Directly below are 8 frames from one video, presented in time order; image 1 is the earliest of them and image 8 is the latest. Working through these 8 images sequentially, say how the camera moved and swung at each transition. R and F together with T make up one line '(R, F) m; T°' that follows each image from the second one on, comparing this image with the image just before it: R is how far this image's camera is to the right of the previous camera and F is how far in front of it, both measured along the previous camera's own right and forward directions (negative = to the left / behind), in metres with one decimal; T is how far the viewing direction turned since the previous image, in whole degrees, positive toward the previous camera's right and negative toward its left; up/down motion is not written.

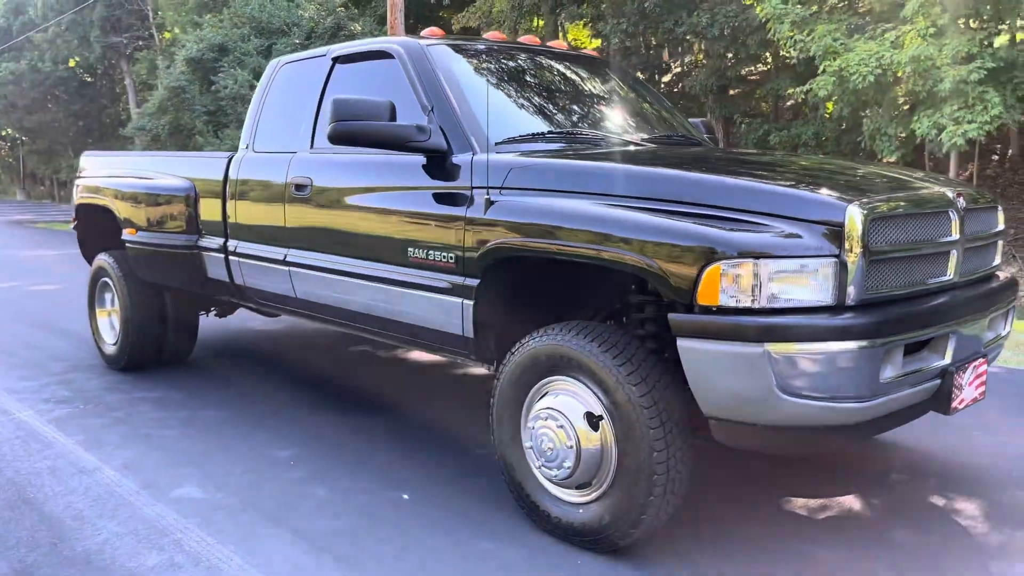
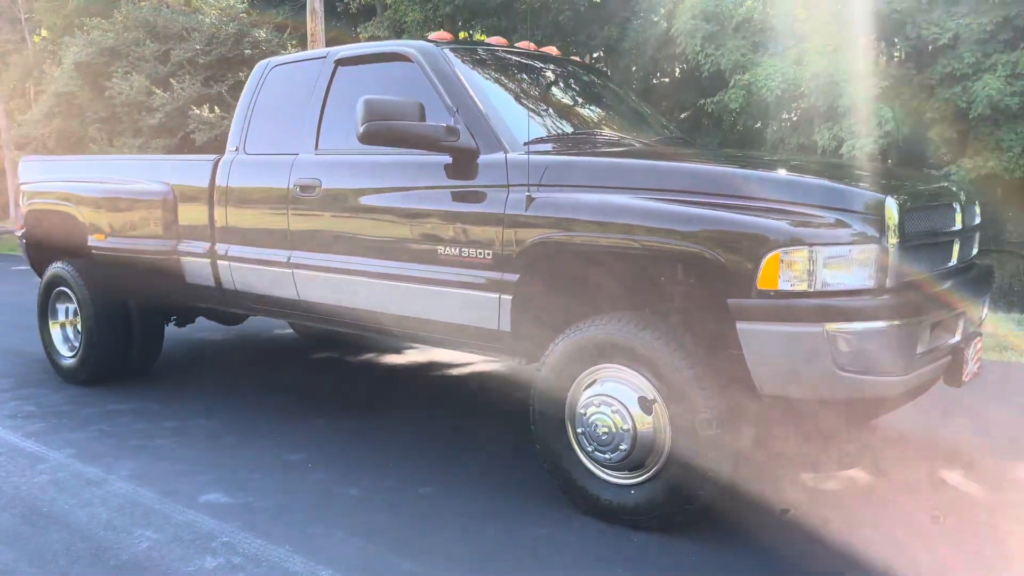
(-0.6, -0.1) m; +7°
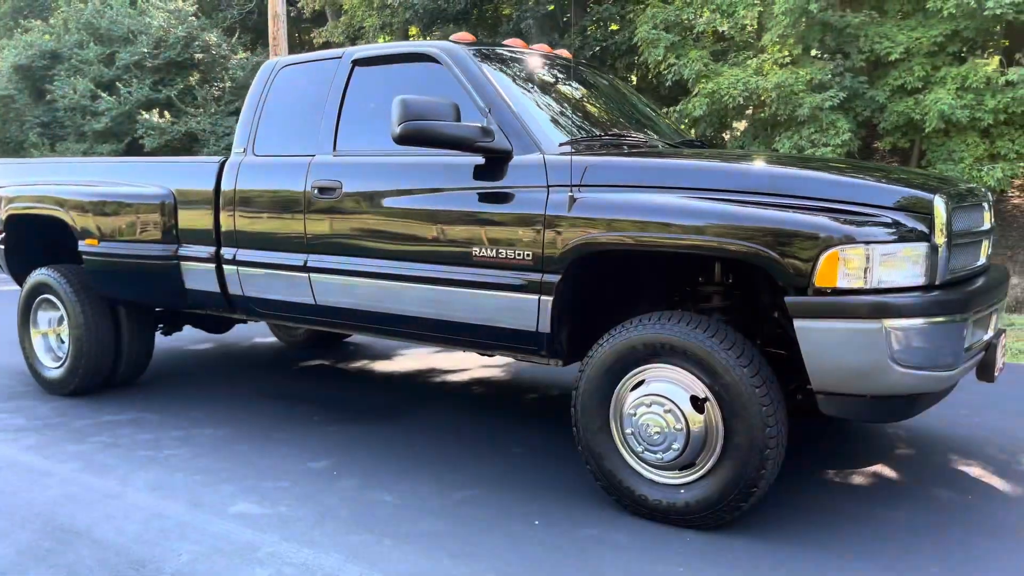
(-0.4, 0.0) m; +4°
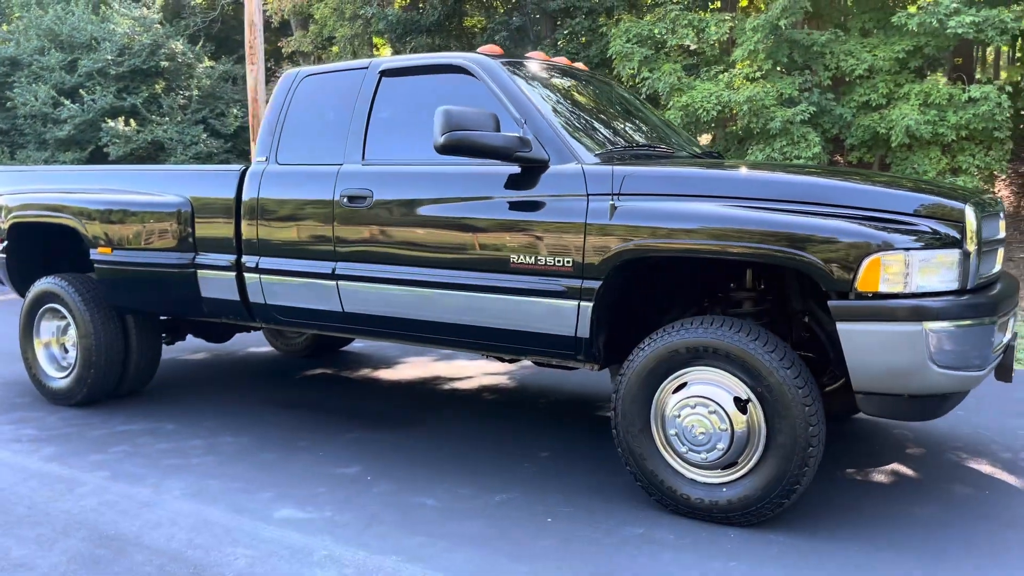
(-0.4, -0.1) m; +3°
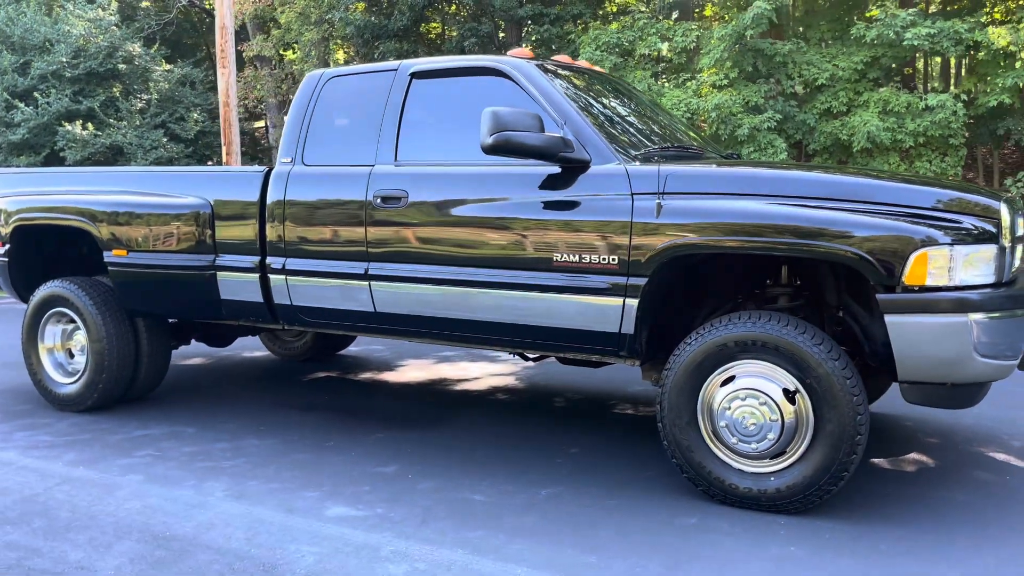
(-0.4, -0.1) m; +3°
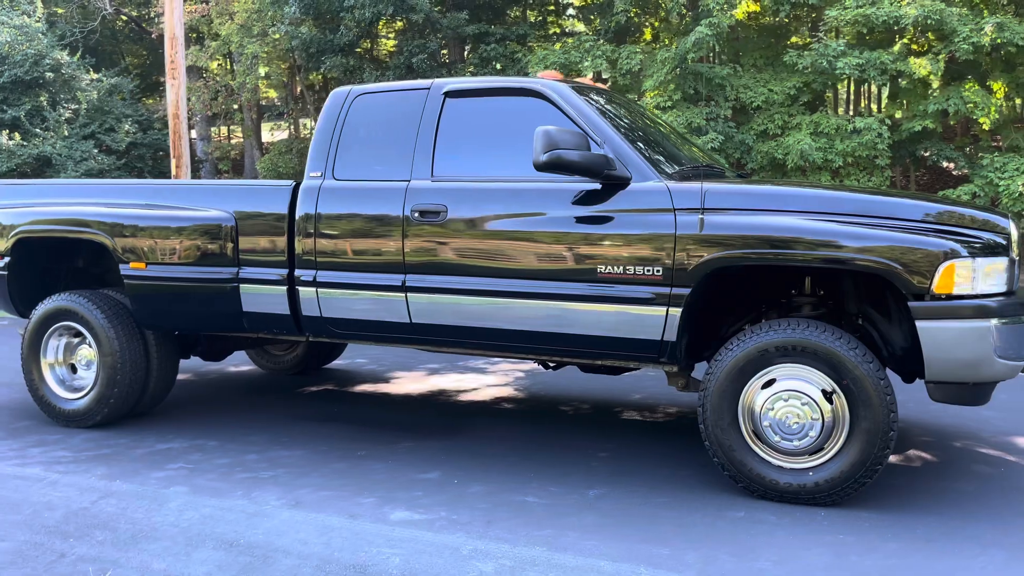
(-0.6, -0.1) m; +6°
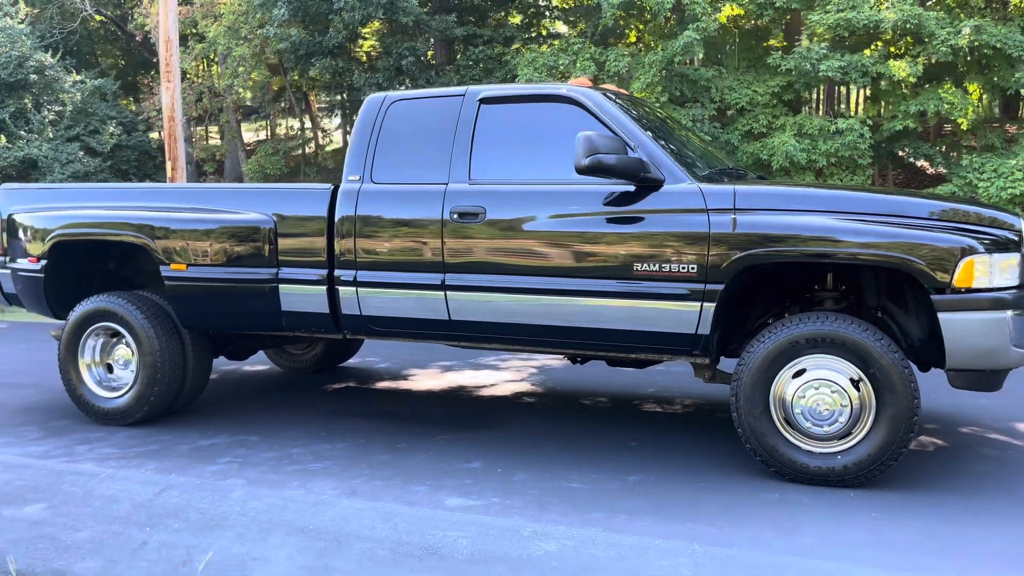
(-0.3, -0.2) m; +2°
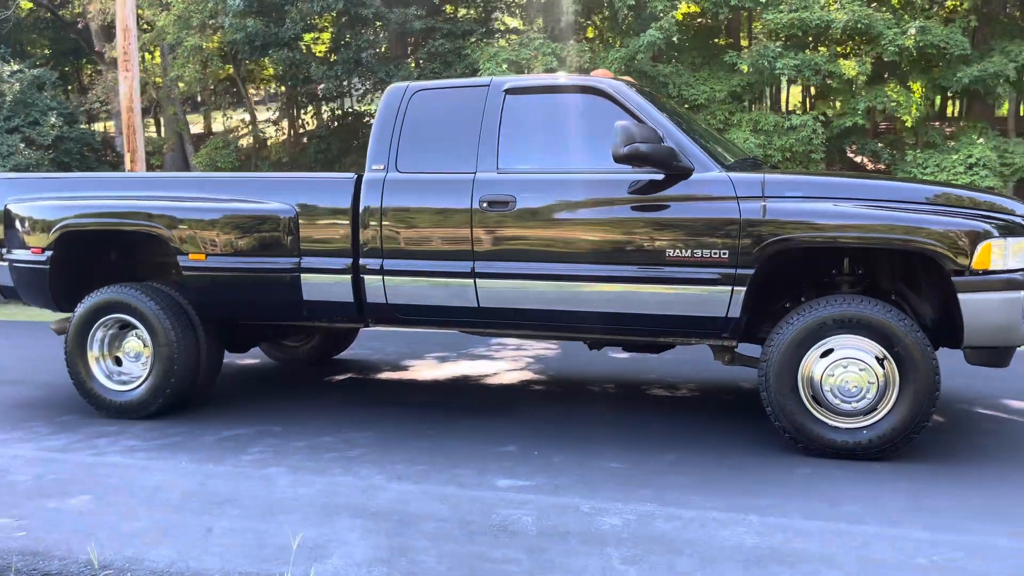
(-0.5, -0.1) m; +4°
